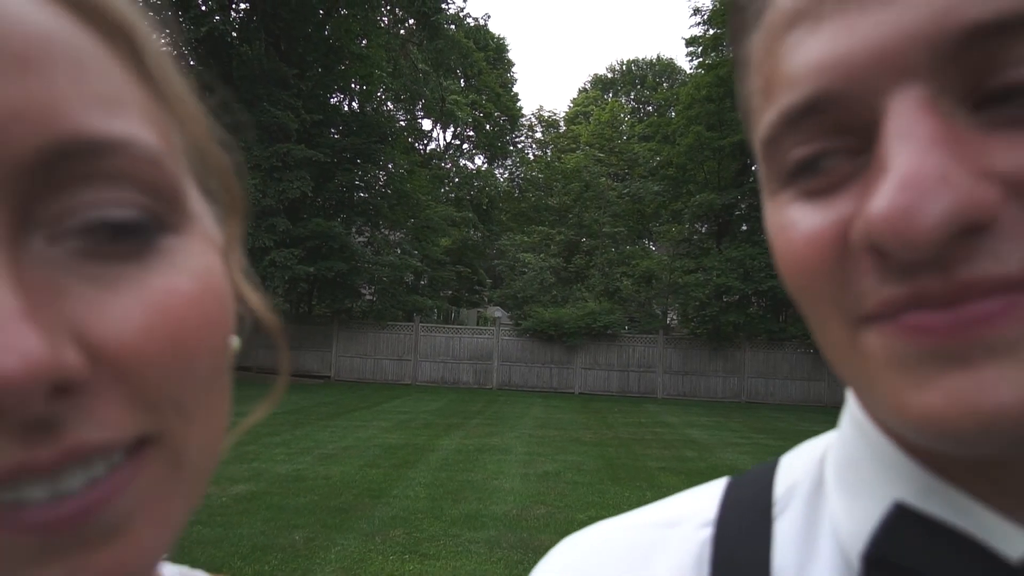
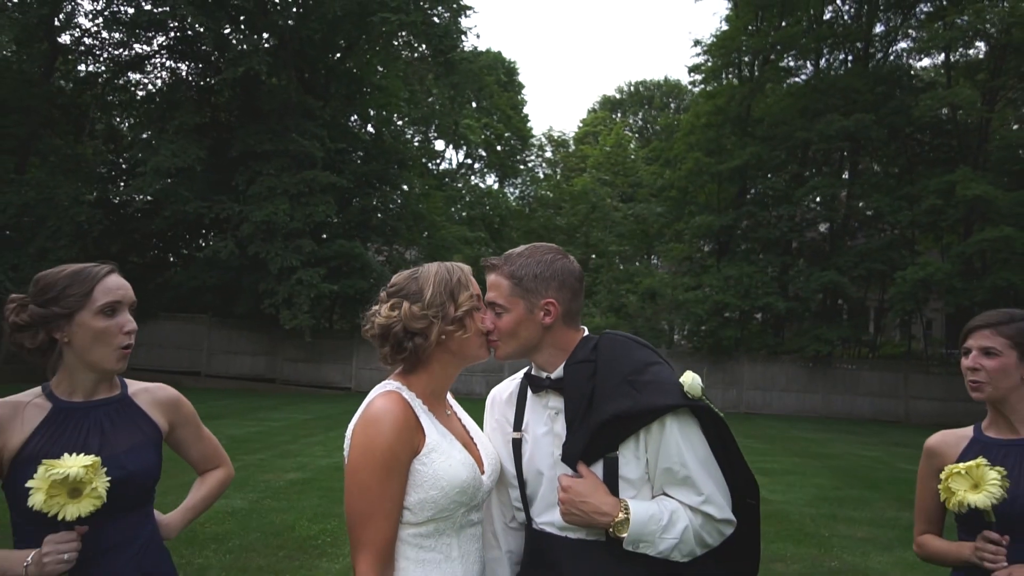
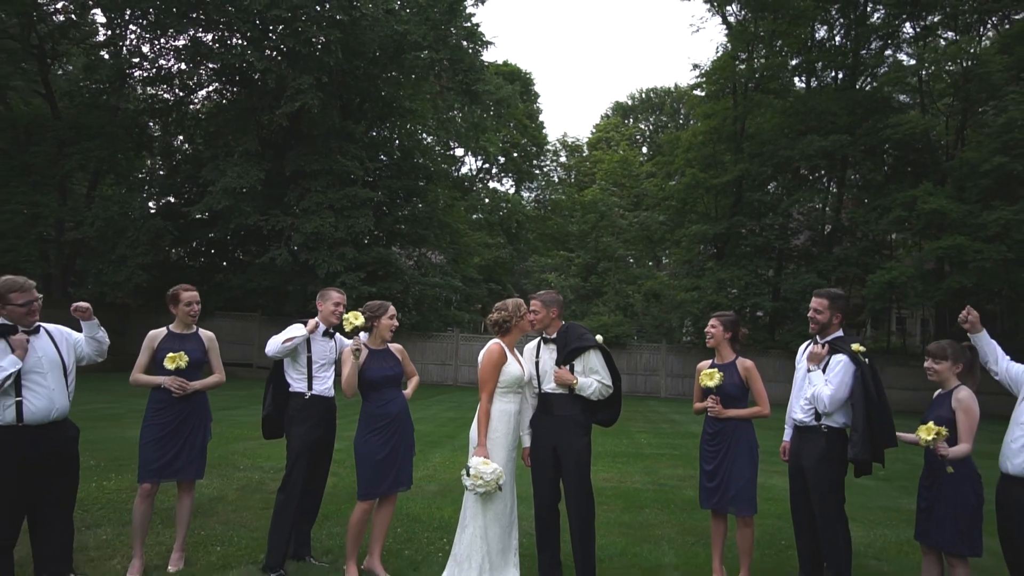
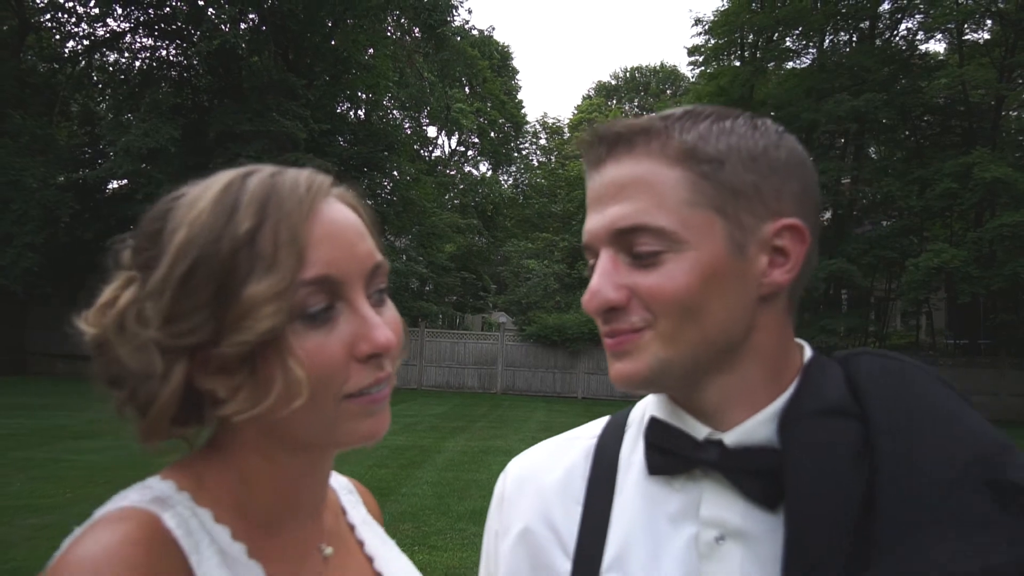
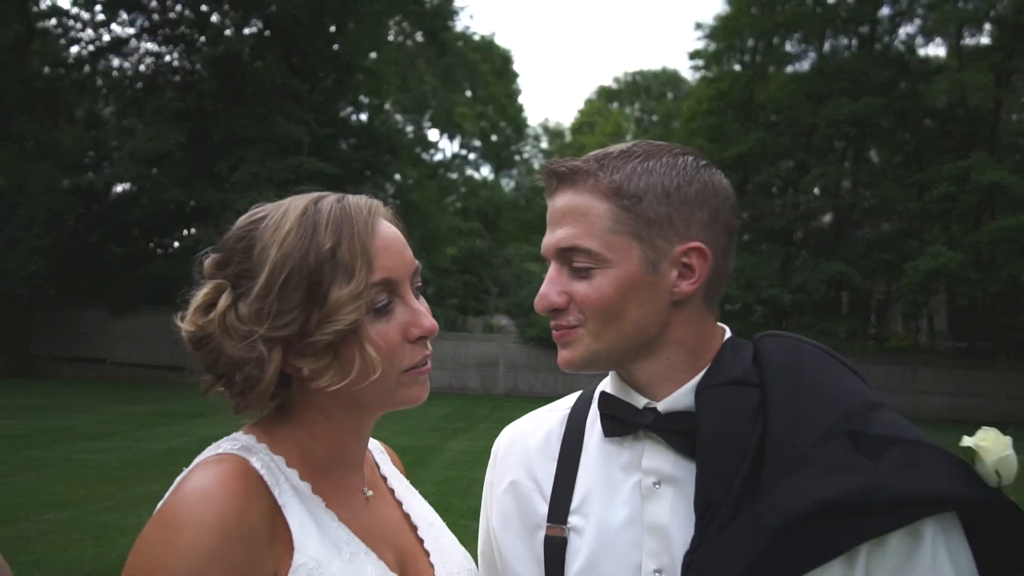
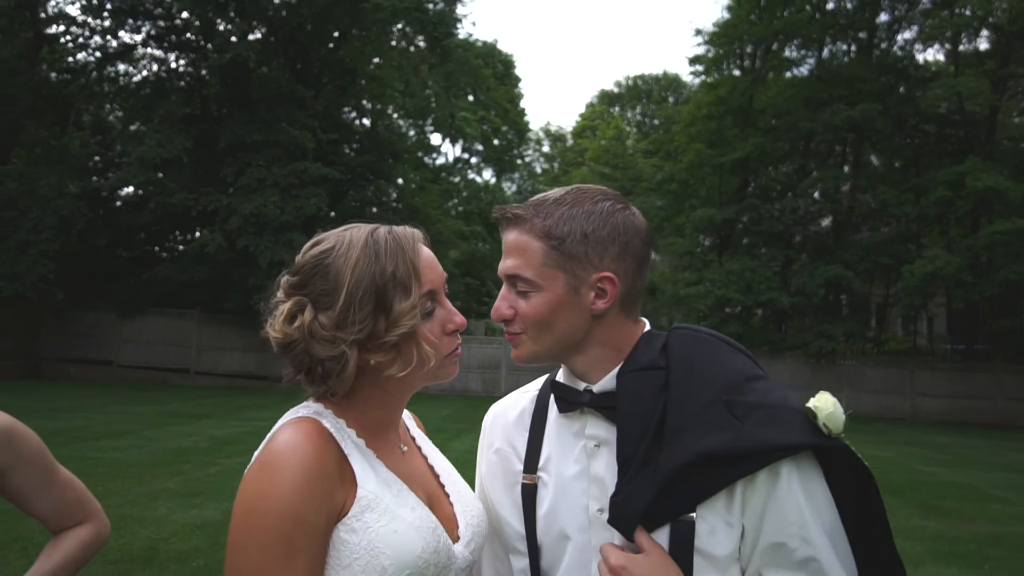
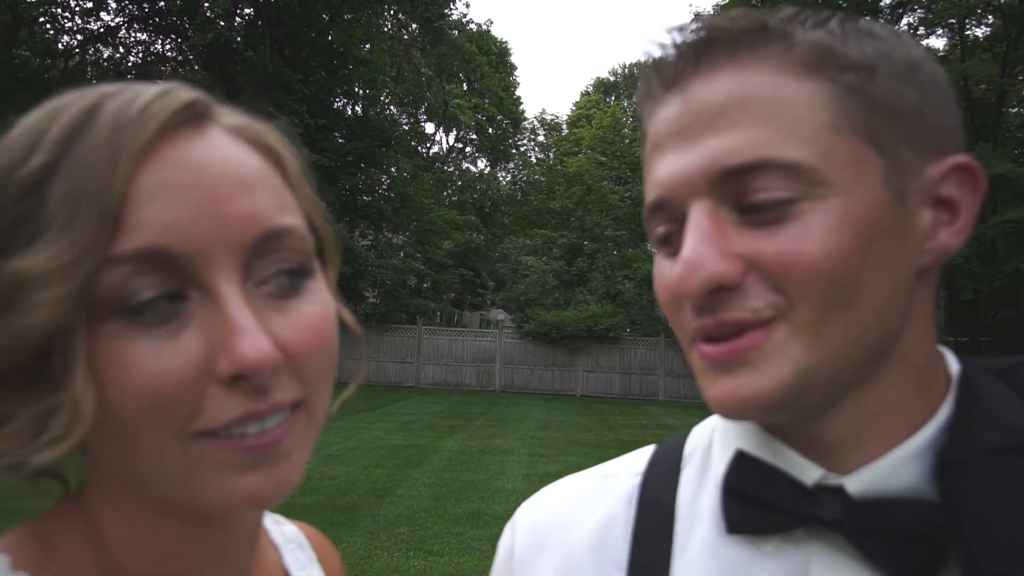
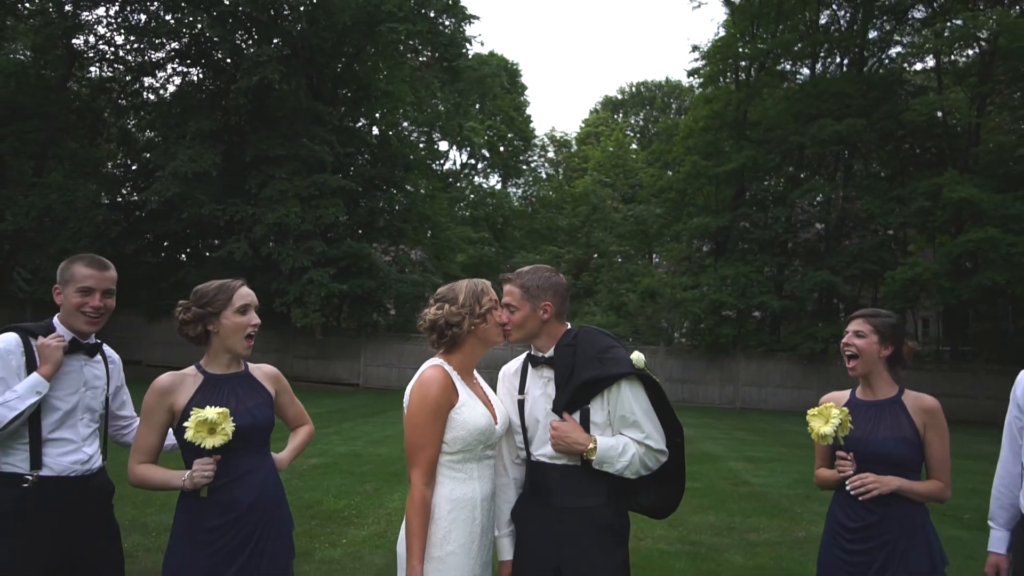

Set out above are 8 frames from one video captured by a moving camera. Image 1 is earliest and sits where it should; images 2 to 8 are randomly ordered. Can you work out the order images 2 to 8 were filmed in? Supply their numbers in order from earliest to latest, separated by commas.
7, 4, 5, 6, 2, 8, 3
